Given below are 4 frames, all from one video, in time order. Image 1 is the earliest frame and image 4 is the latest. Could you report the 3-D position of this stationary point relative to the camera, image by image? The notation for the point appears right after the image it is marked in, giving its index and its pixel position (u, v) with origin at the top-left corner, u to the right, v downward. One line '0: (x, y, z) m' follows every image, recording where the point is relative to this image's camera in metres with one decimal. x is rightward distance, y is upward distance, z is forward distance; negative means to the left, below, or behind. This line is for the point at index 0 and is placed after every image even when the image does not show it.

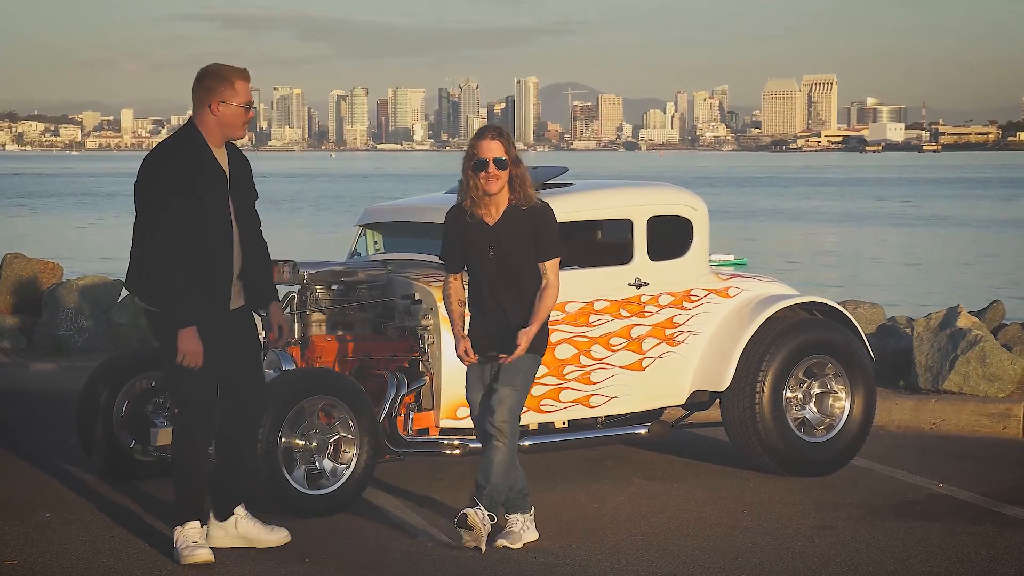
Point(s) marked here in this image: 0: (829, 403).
0: (+2.0, -0.7, +8.4) m
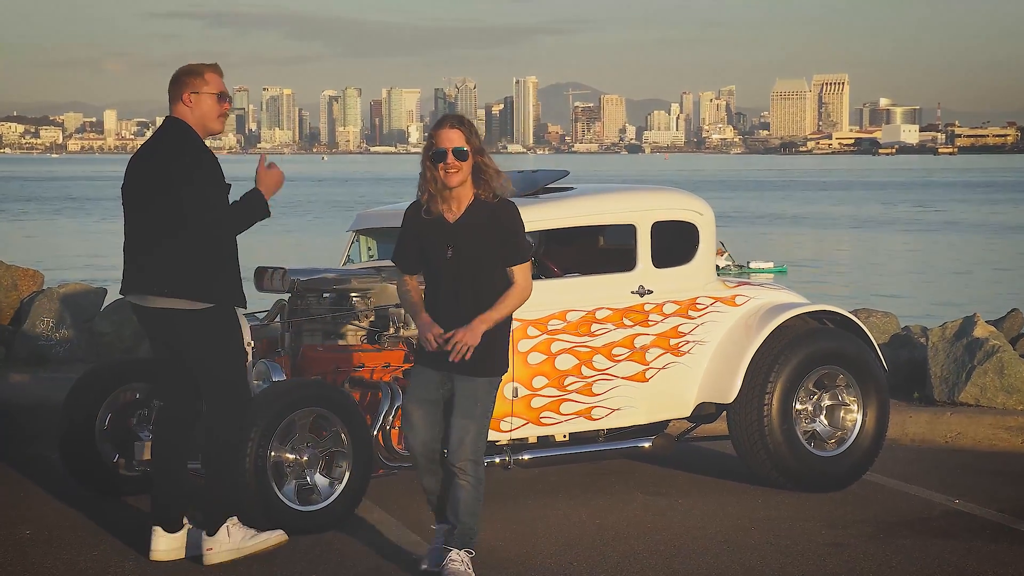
0: (+2.0, -0.8, +8.1) m
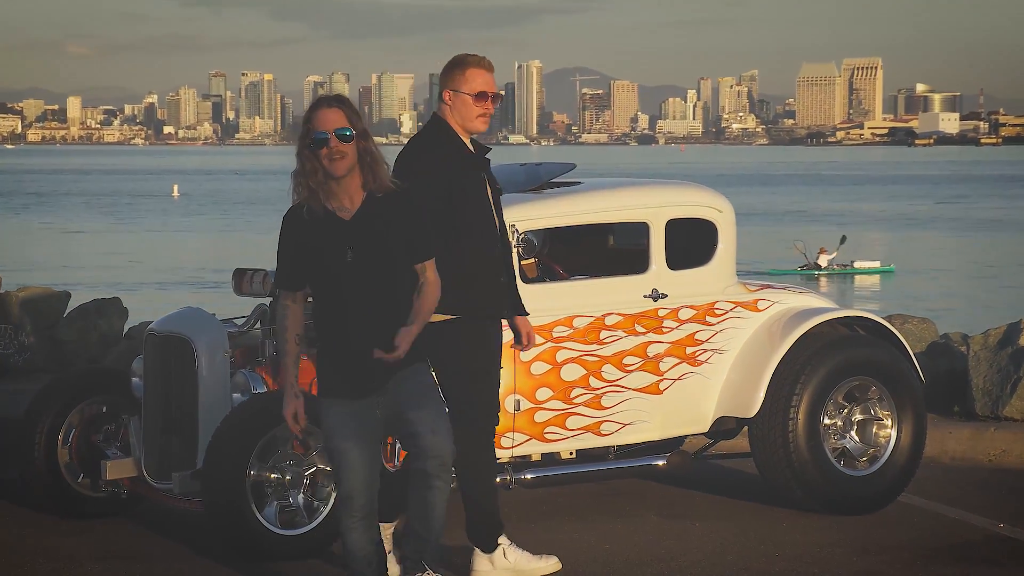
0: (+2.0, -0.8, +7.4) m
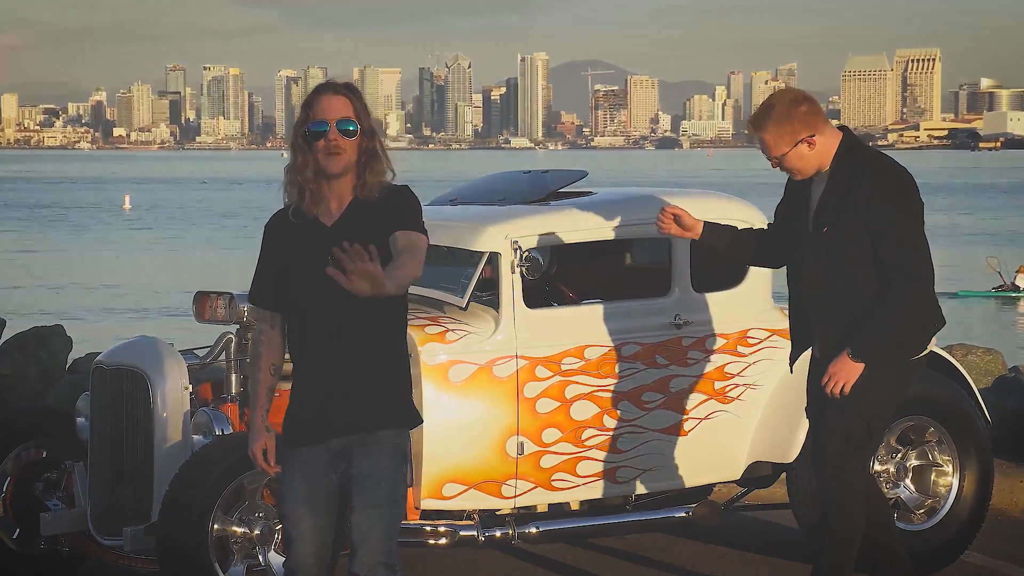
0: (+2.0, -0.9, +6.4) m
